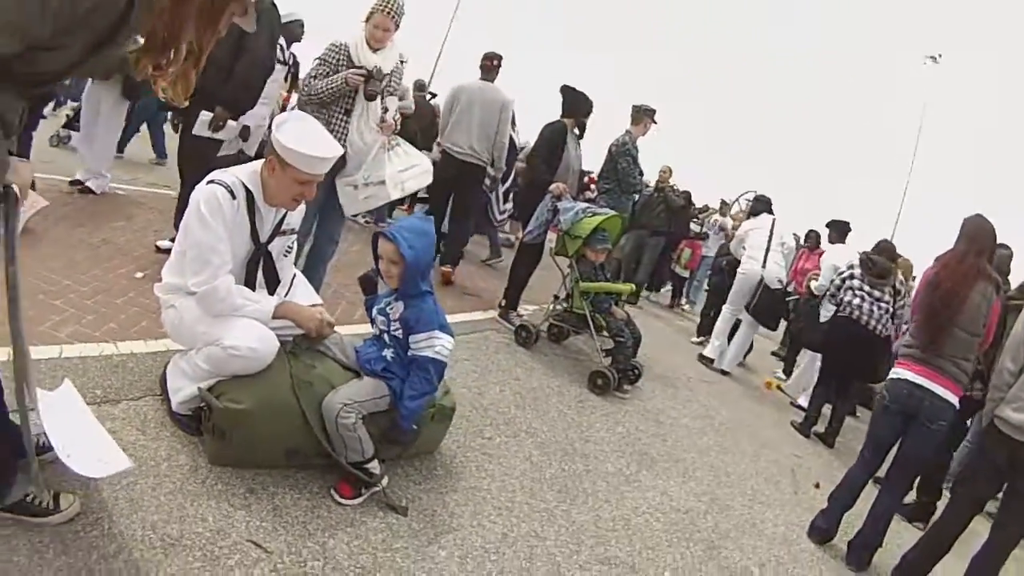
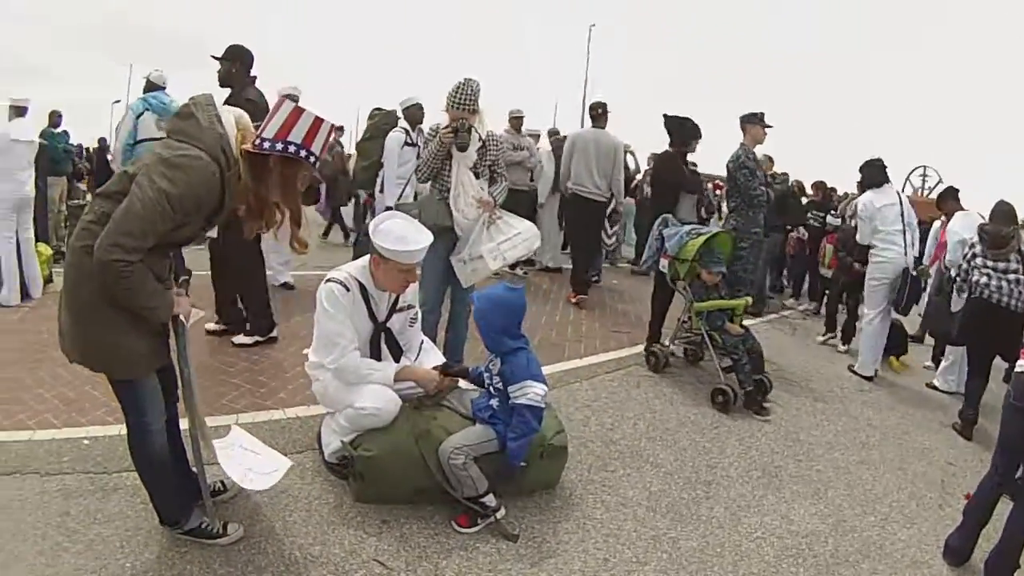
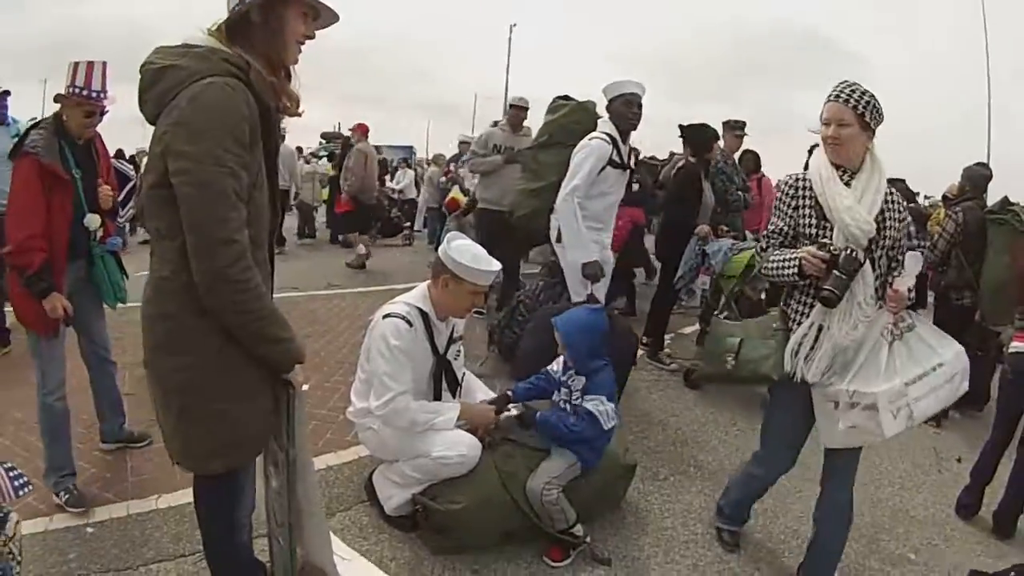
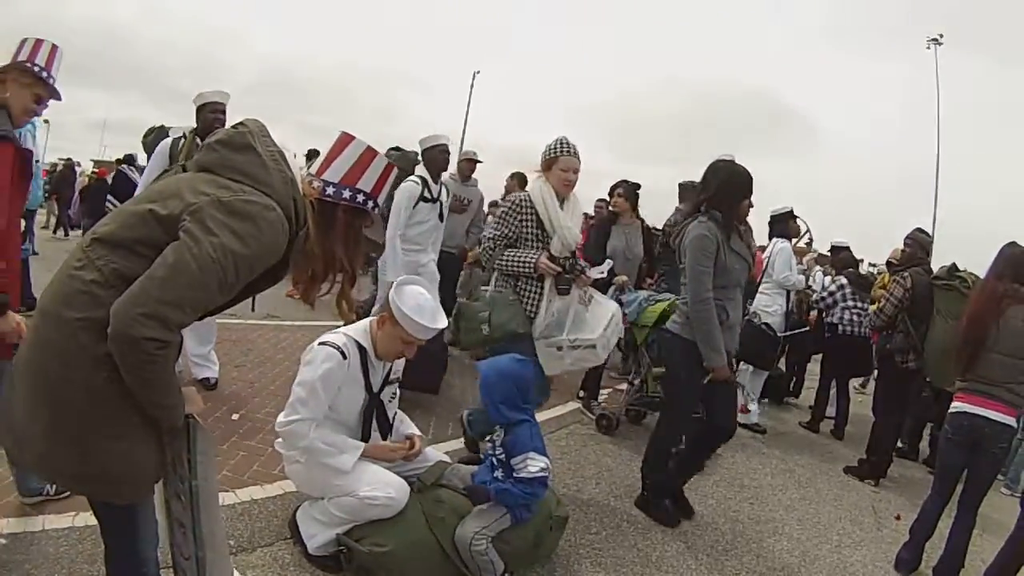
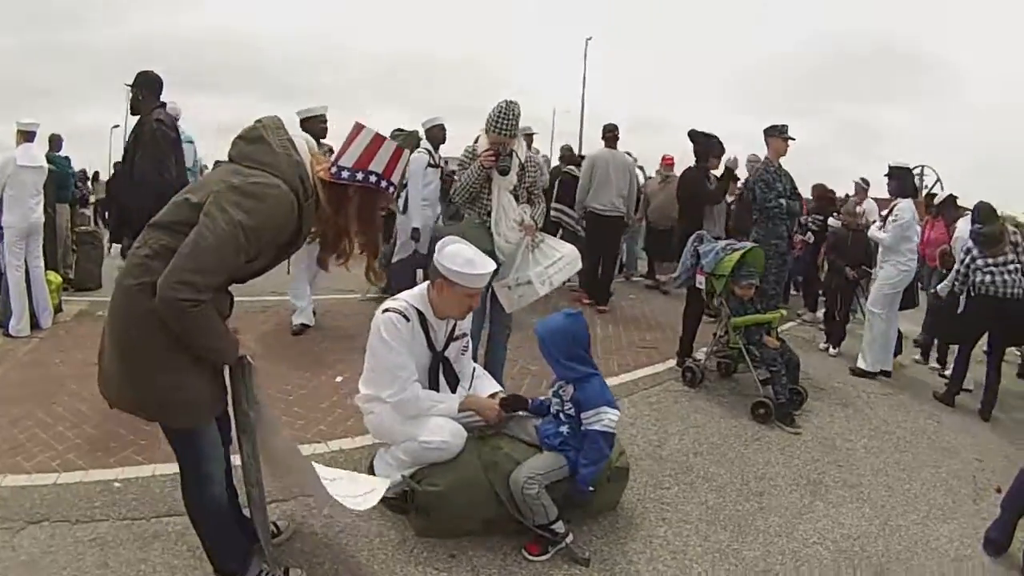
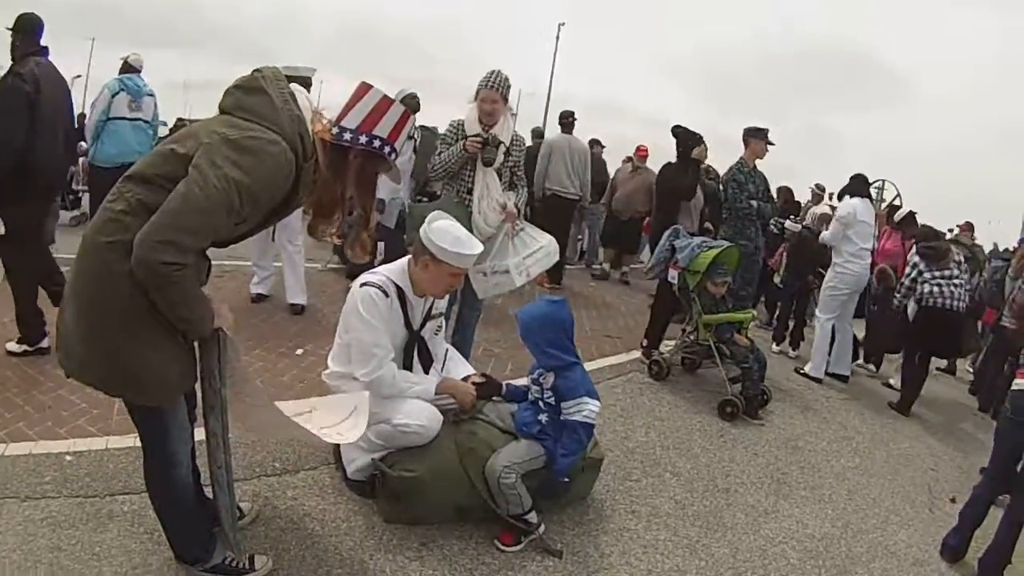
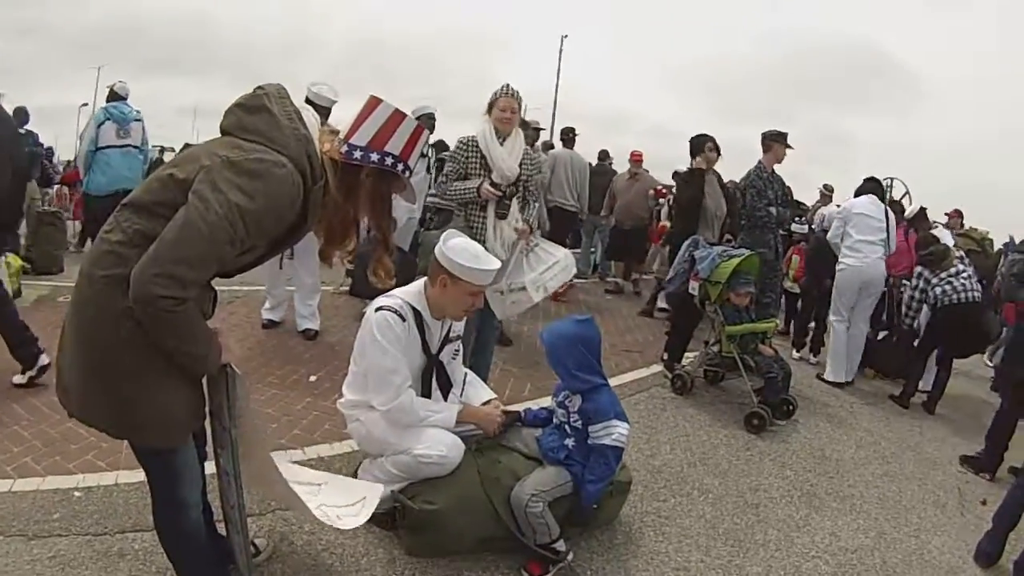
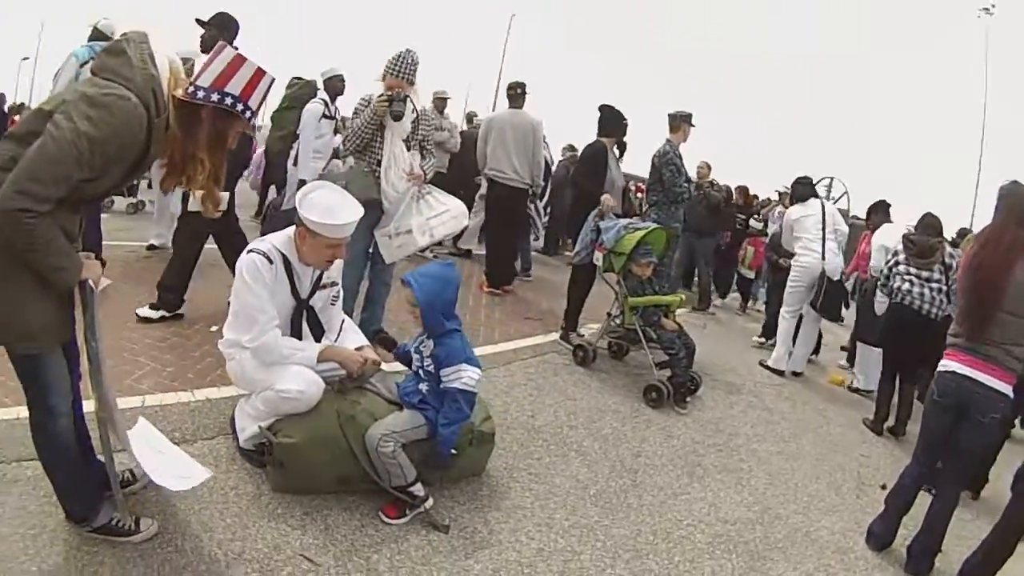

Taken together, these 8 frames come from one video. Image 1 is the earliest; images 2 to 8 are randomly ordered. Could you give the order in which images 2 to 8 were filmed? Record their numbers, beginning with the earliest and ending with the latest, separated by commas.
8, 2, 5, 6, 7, 4, 3
